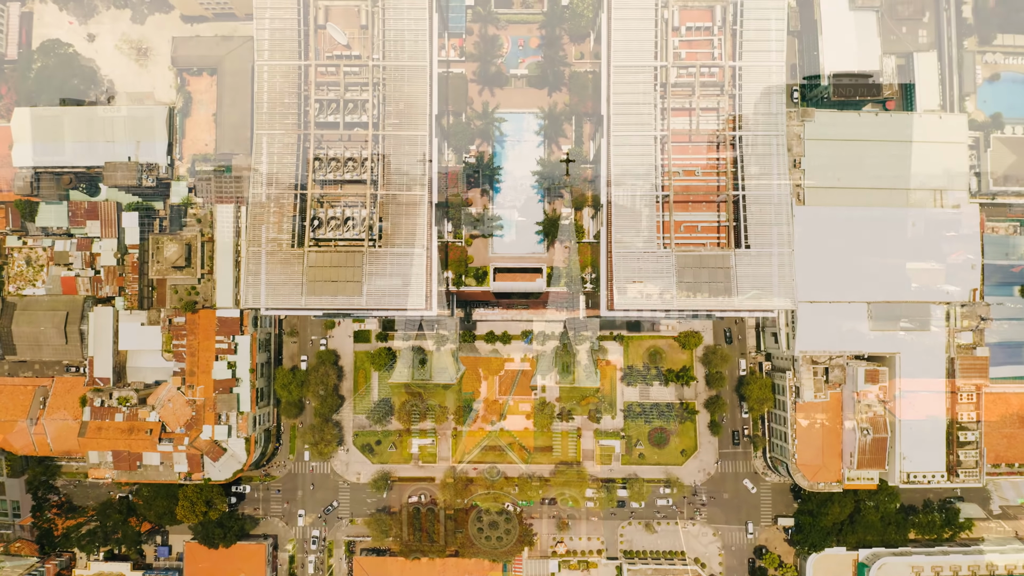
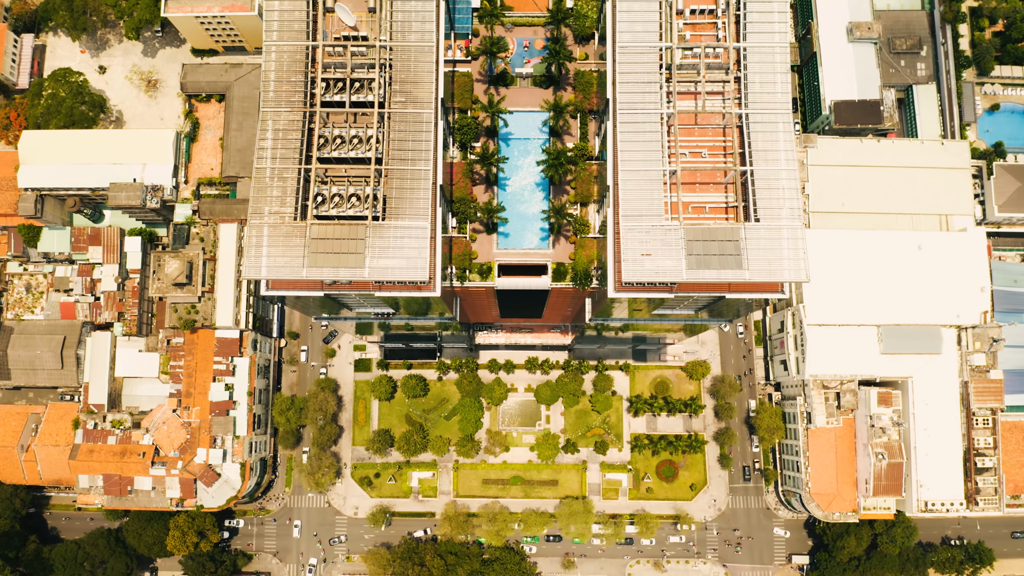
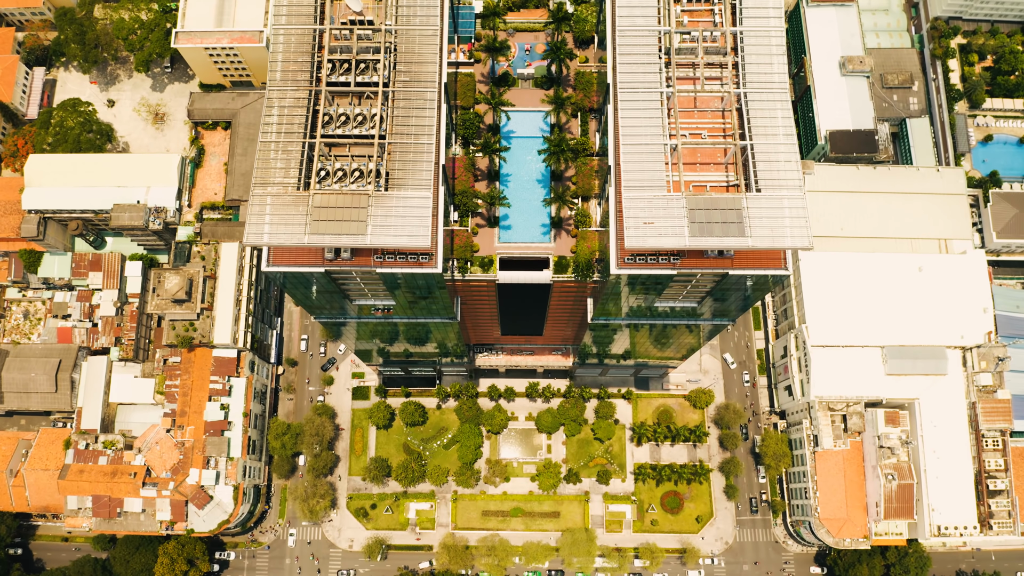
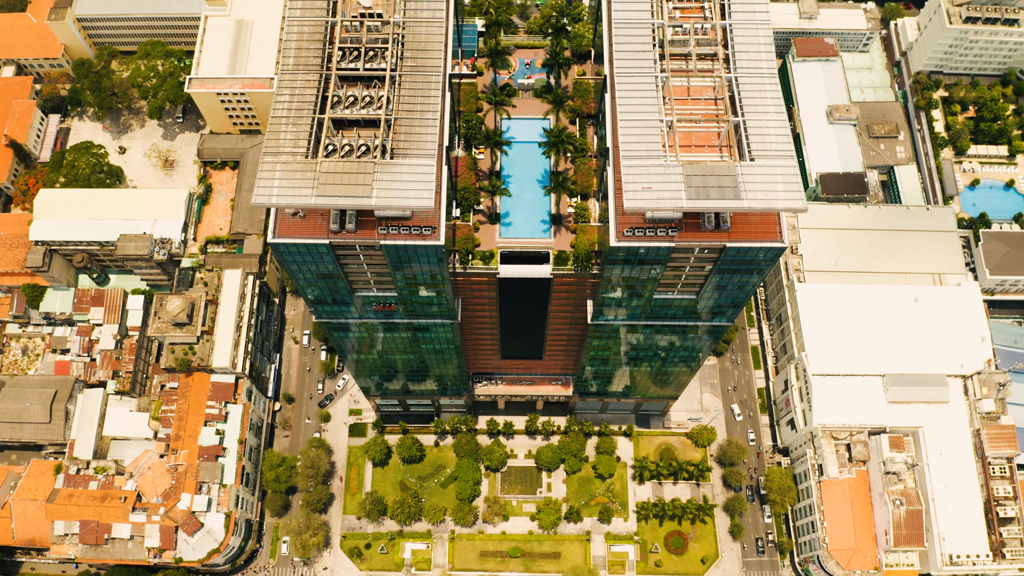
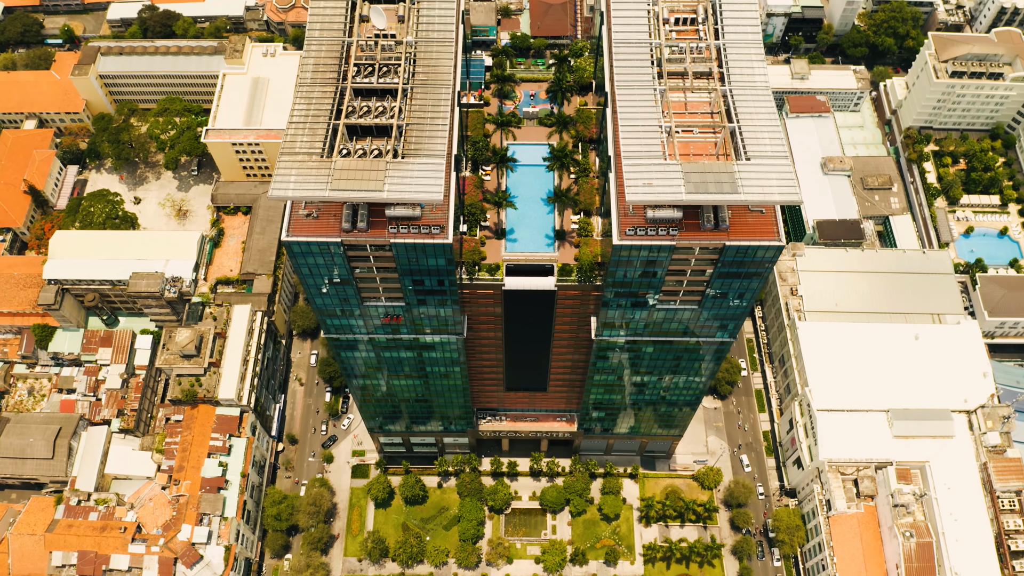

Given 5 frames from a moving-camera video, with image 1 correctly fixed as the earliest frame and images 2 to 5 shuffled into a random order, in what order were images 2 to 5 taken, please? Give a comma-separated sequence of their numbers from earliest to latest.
2, 3, 4, 5
